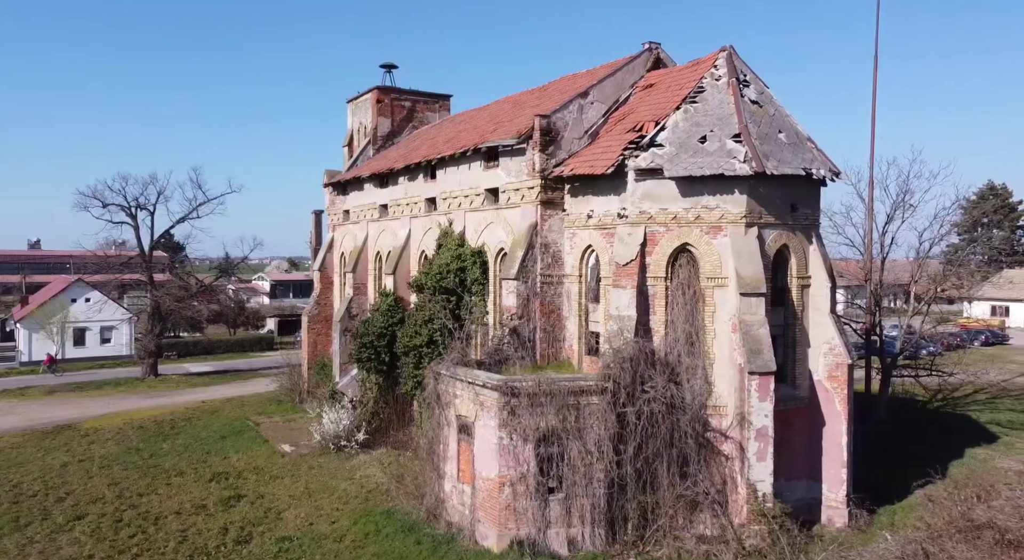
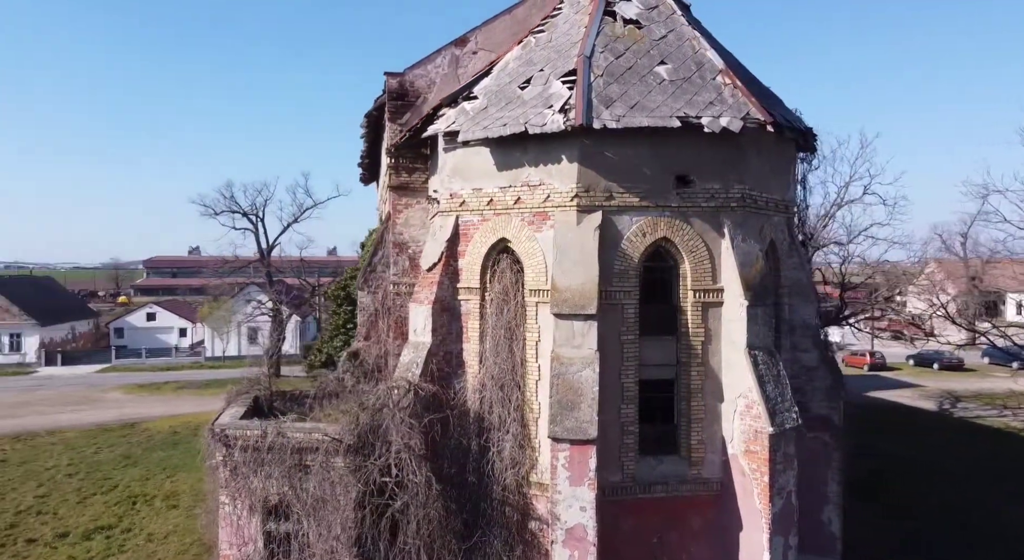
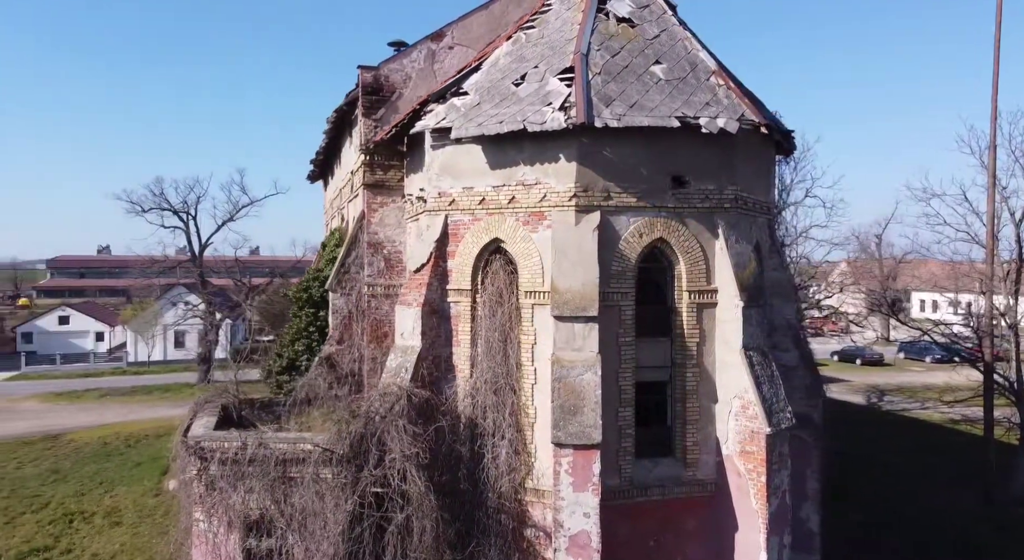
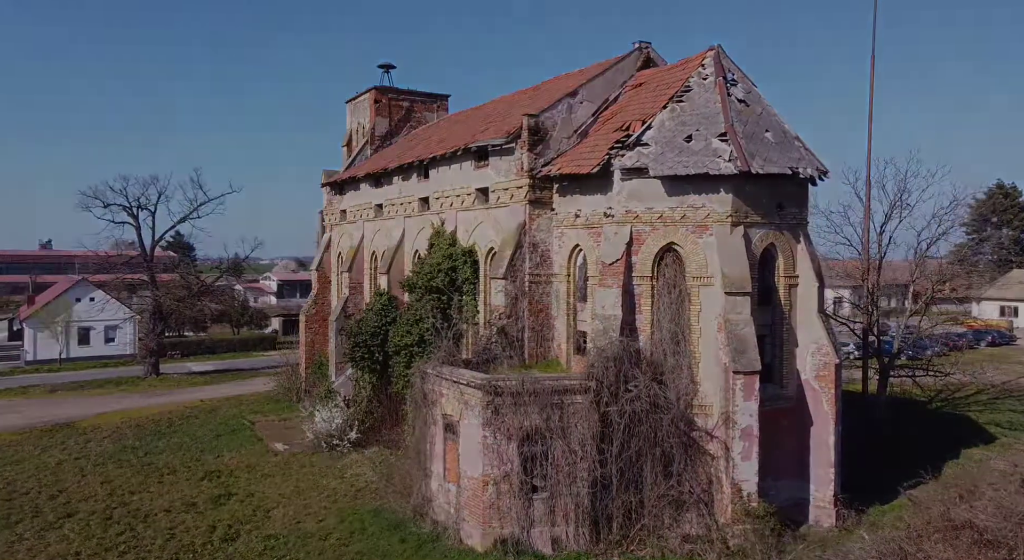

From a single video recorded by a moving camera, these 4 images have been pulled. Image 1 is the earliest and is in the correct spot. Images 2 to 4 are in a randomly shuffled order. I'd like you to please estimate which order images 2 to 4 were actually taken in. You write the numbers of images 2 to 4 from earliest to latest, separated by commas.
4, 3, 2
